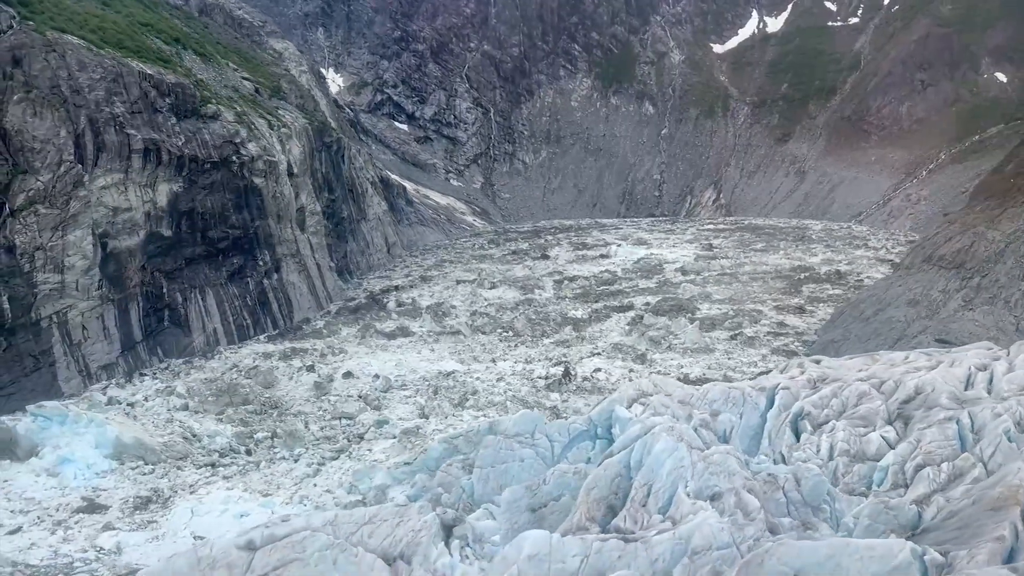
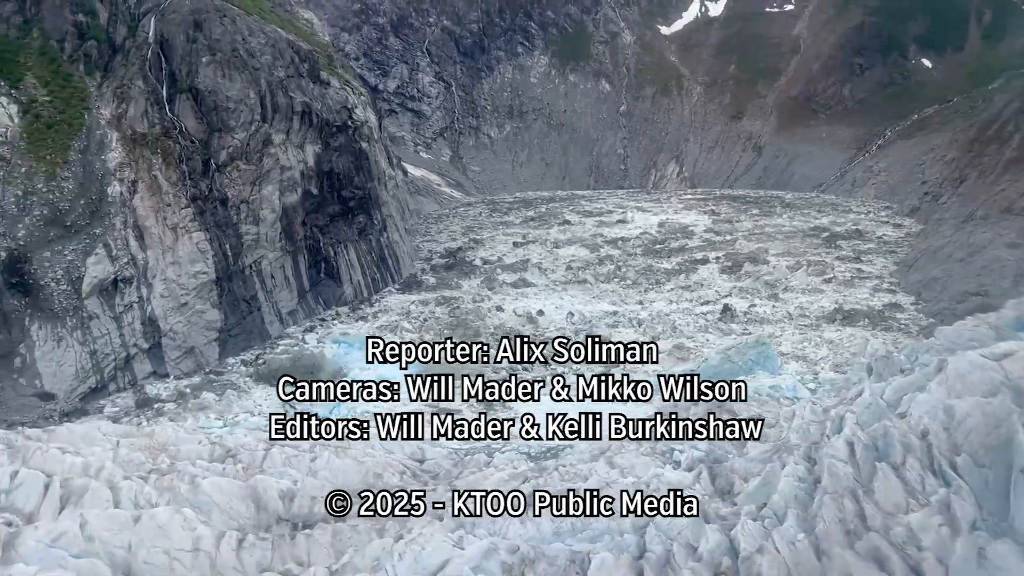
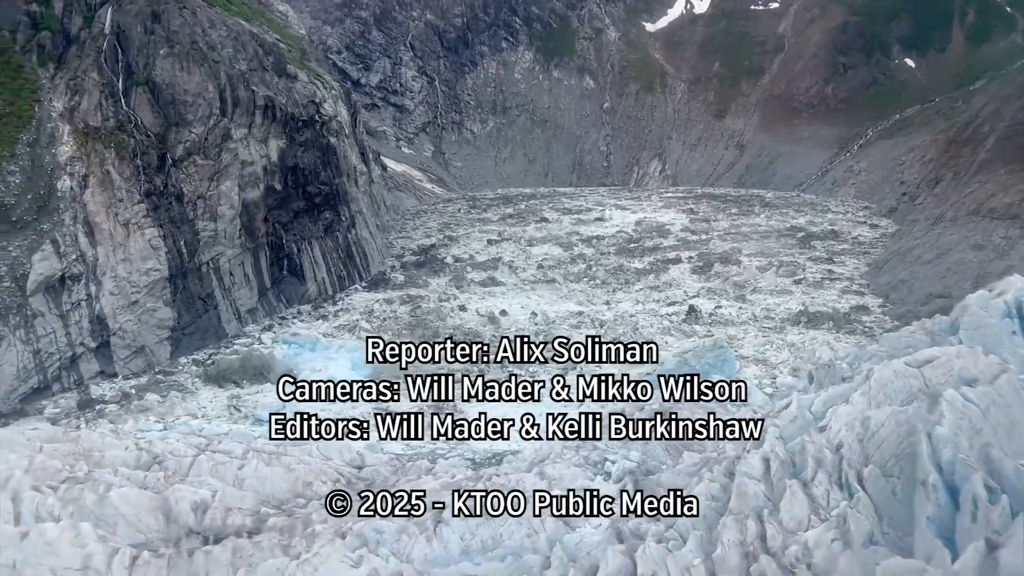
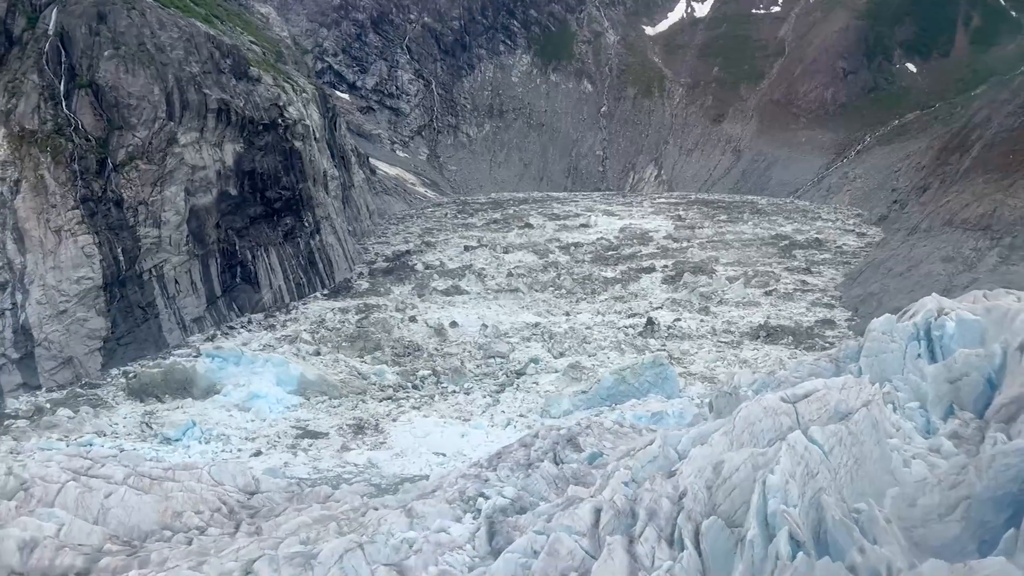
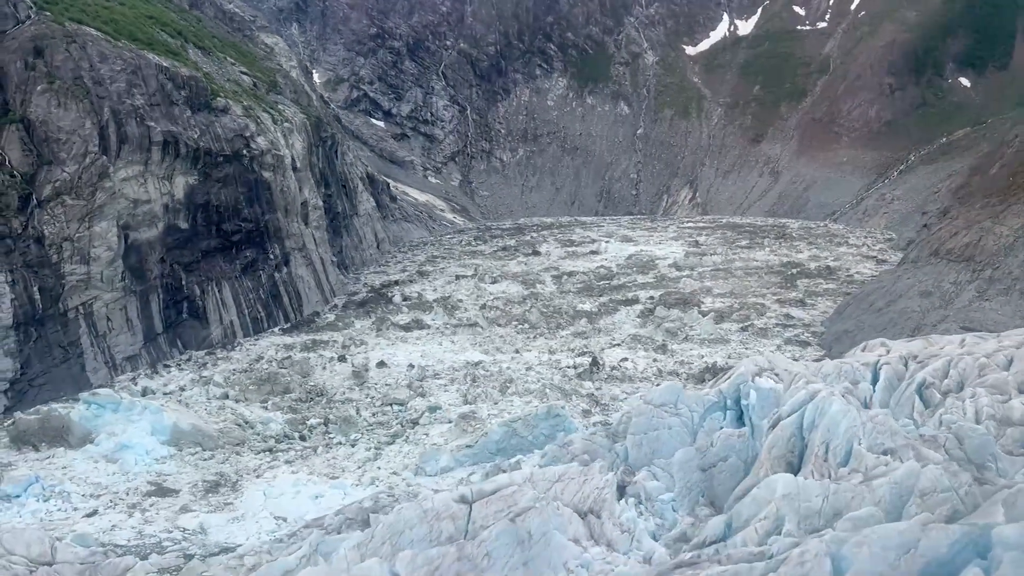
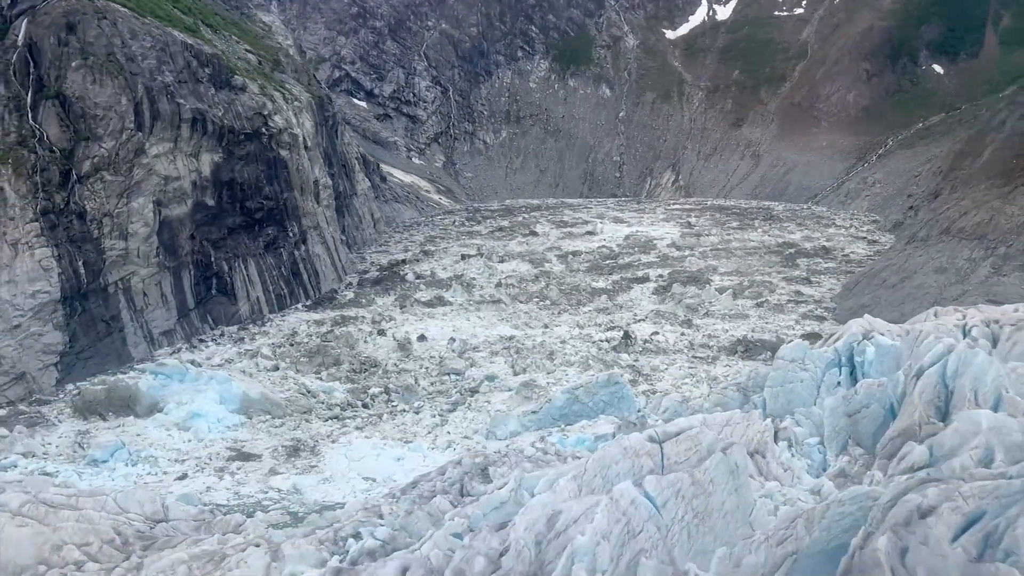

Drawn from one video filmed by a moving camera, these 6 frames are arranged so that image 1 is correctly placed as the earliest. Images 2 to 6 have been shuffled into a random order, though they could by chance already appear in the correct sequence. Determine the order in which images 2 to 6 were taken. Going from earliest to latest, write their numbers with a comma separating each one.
5, 6, 4, 3, 2
